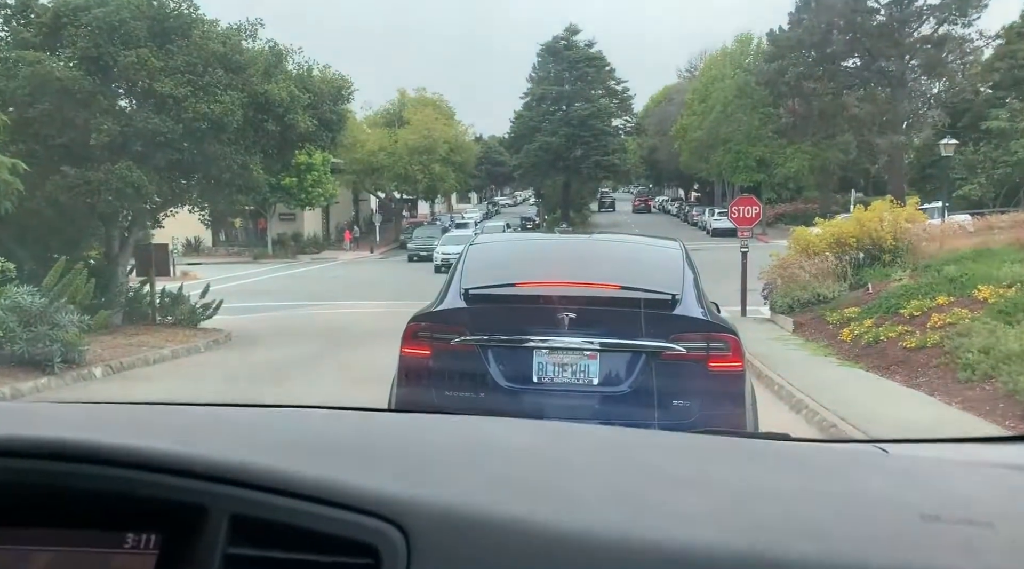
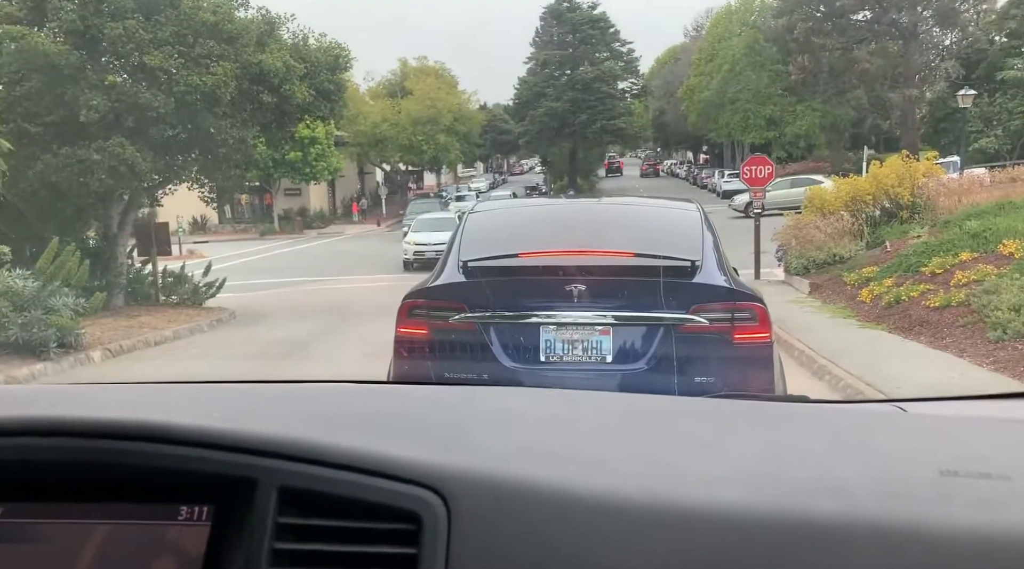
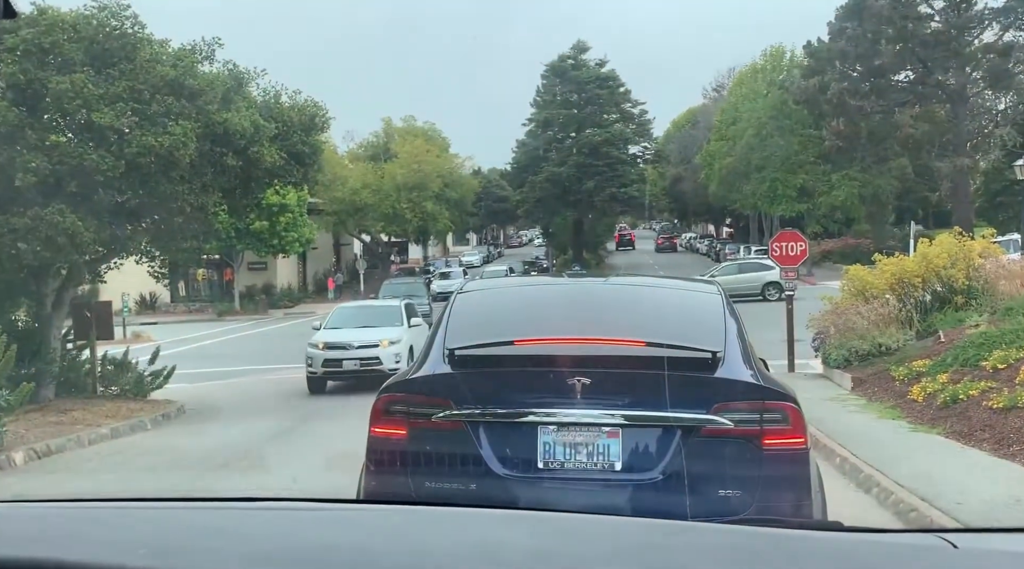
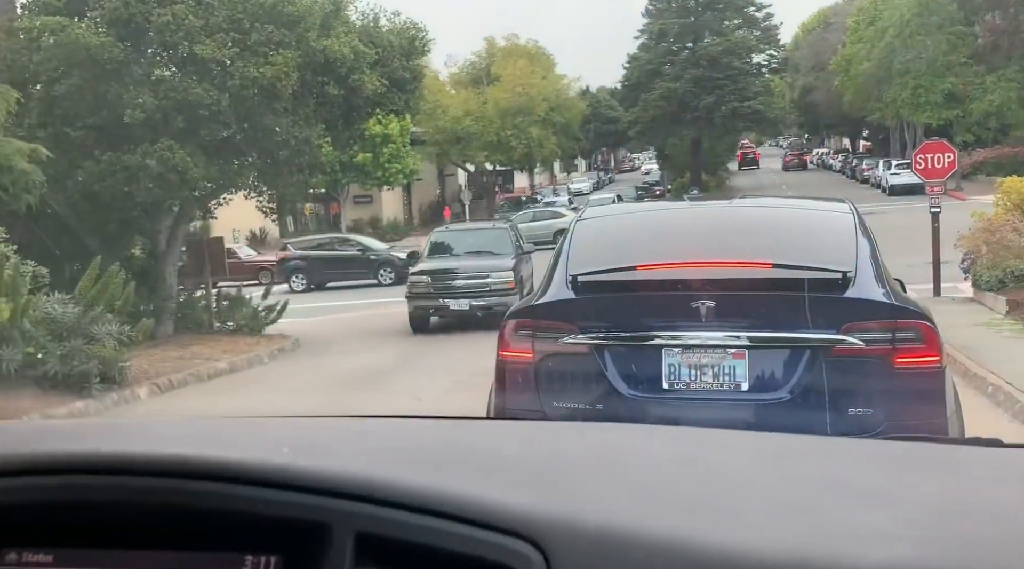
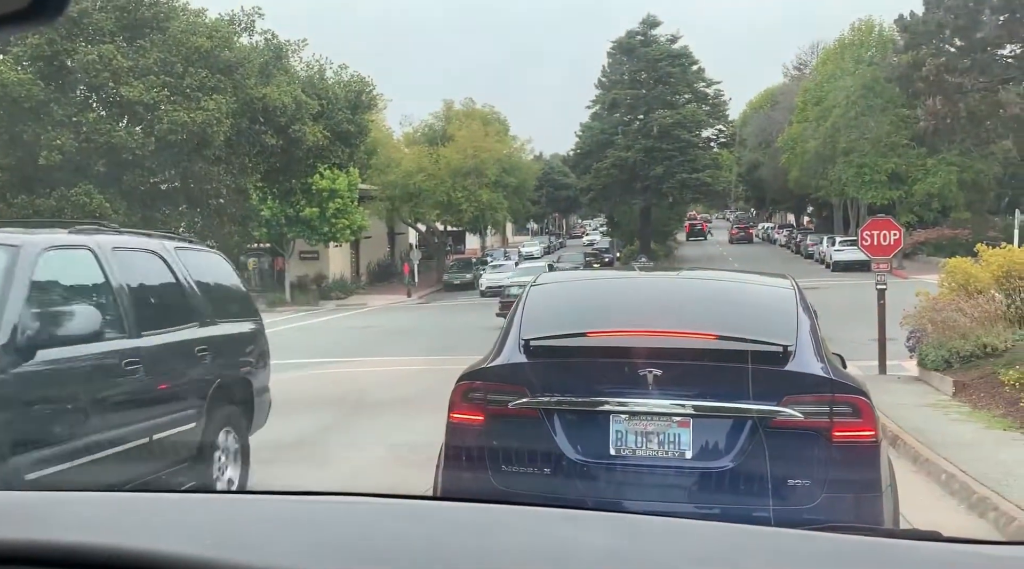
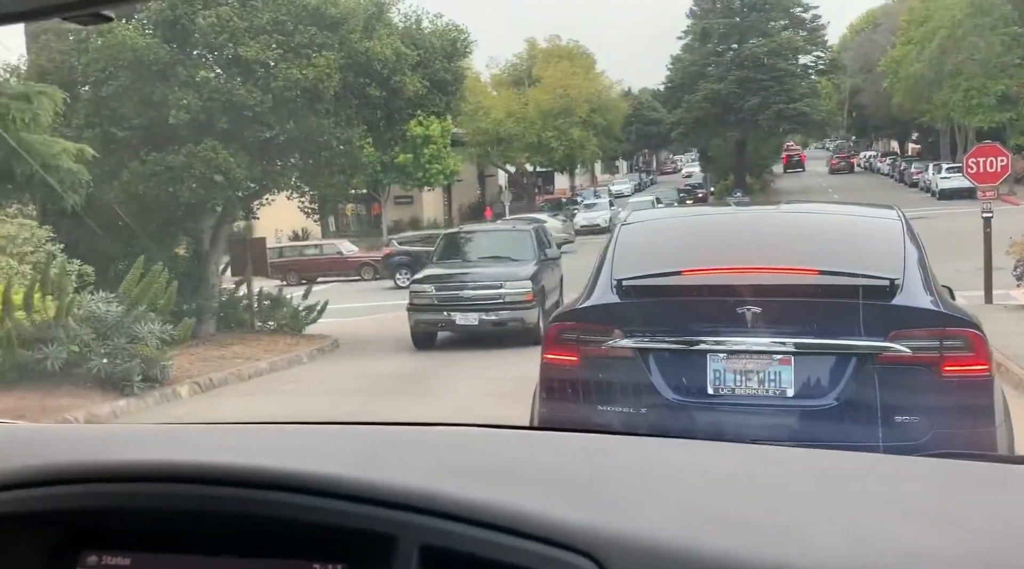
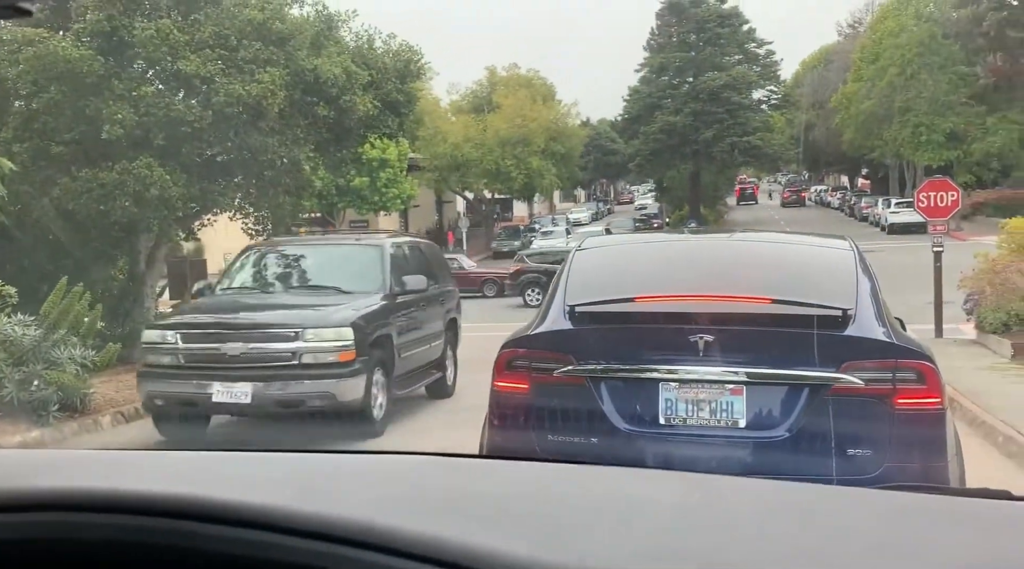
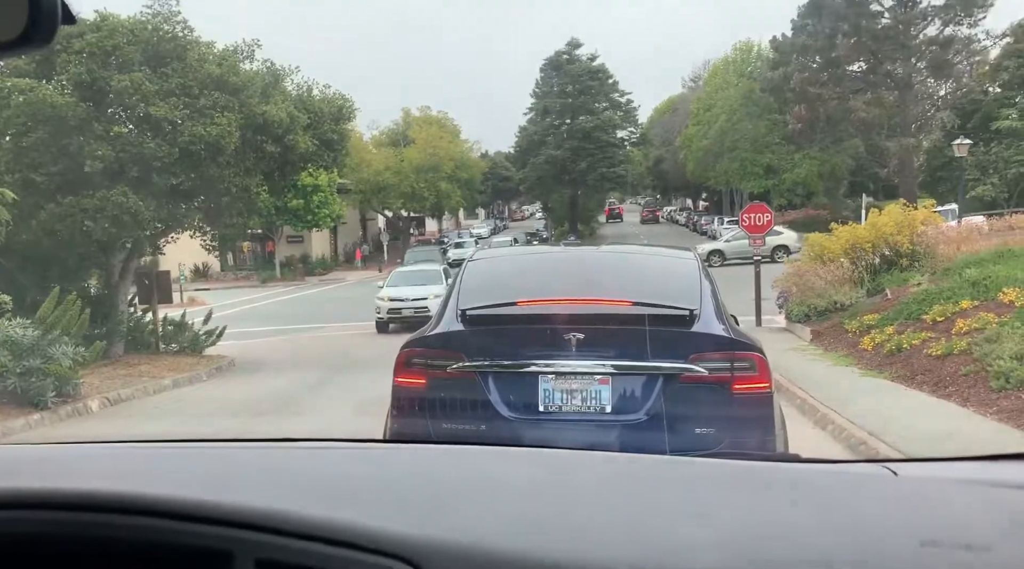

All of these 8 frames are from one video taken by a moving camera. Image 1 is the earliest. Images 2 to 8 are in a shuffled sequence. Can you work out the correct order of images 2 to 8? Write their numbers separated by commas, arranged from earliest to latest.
2, 8, 3, 4, 6, 7, 5
